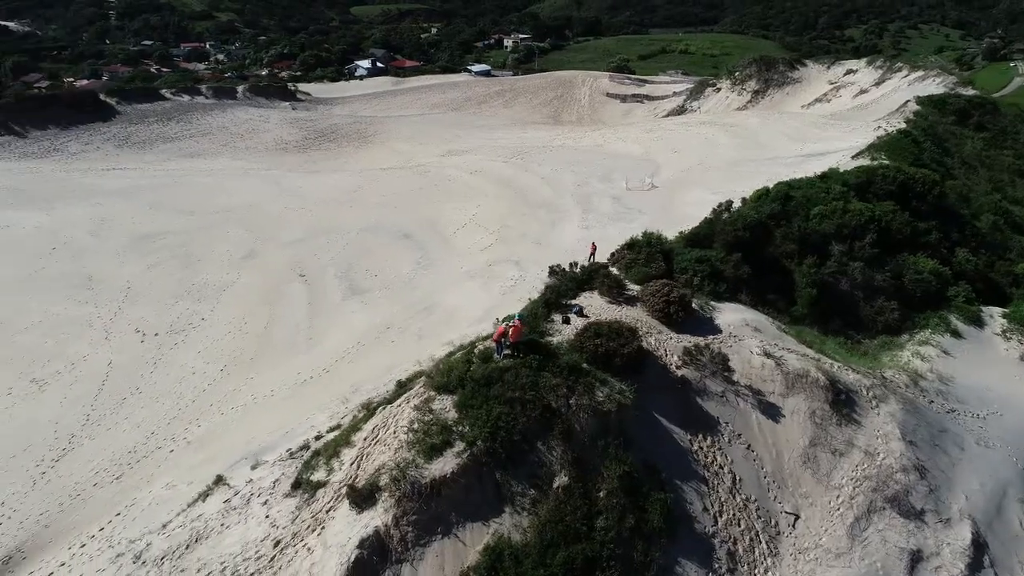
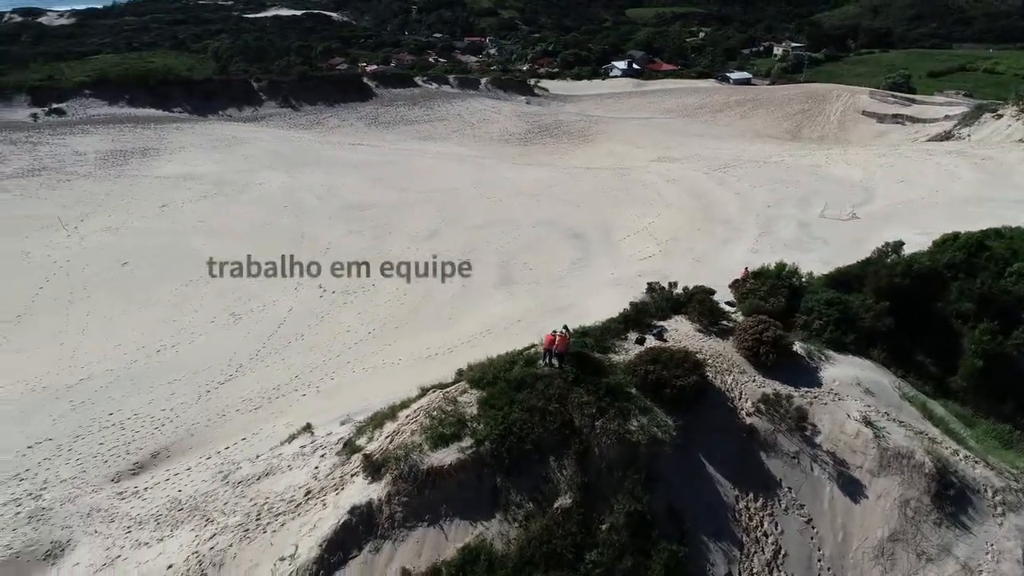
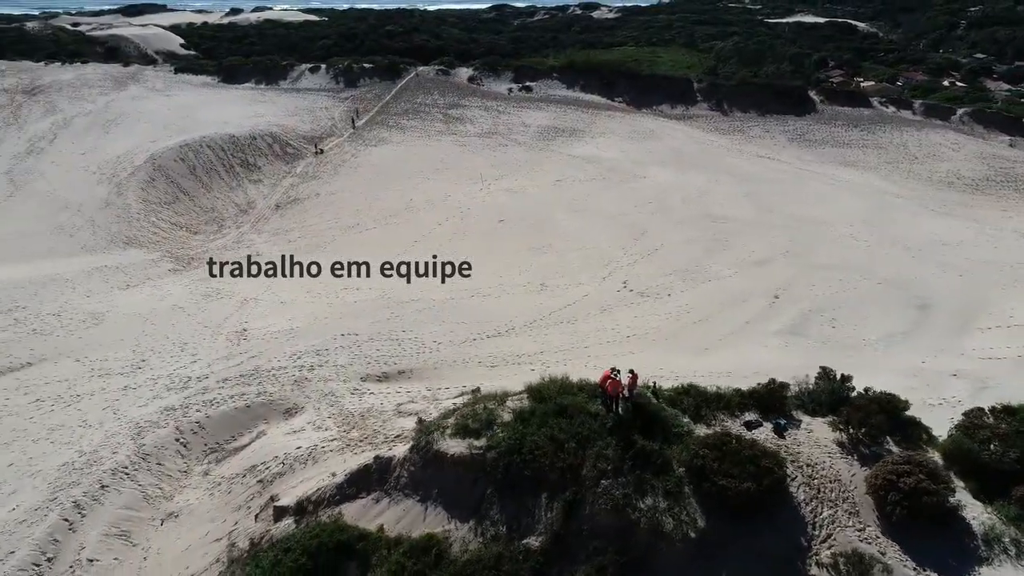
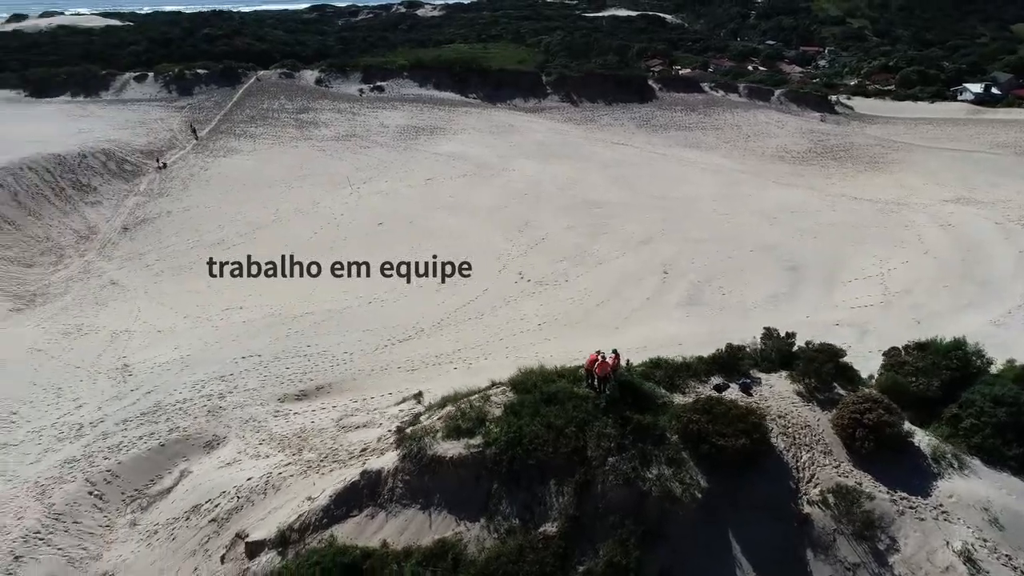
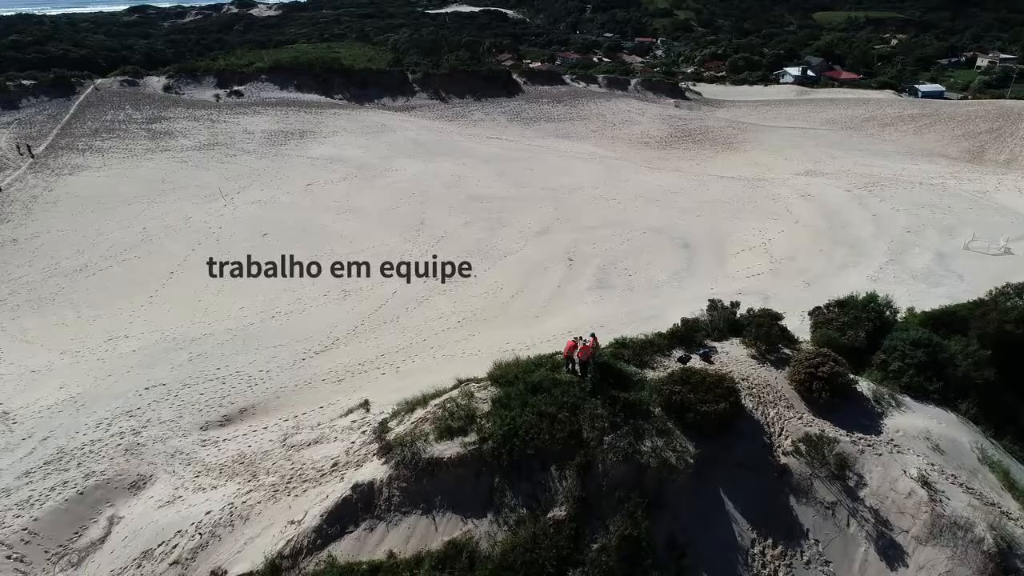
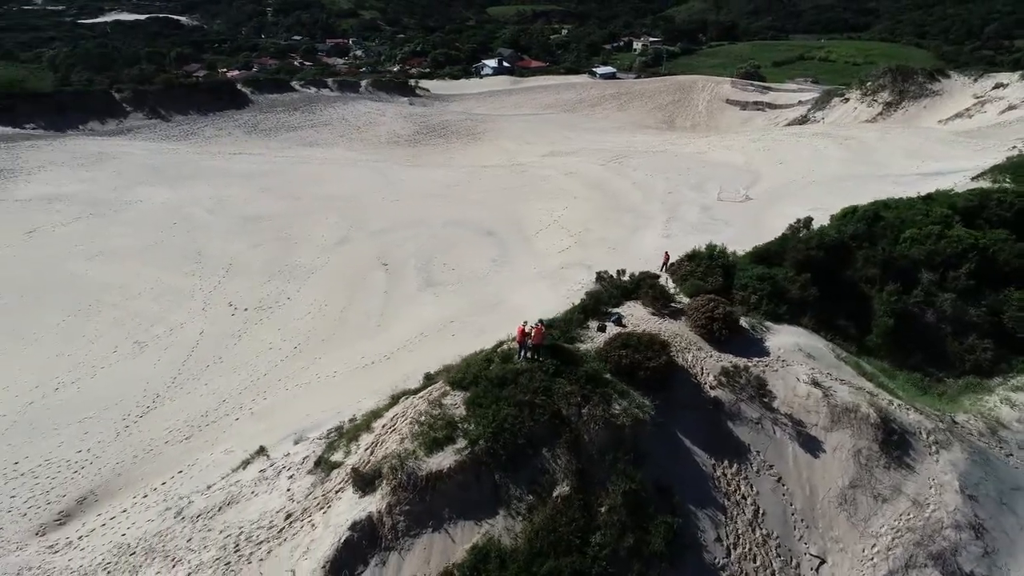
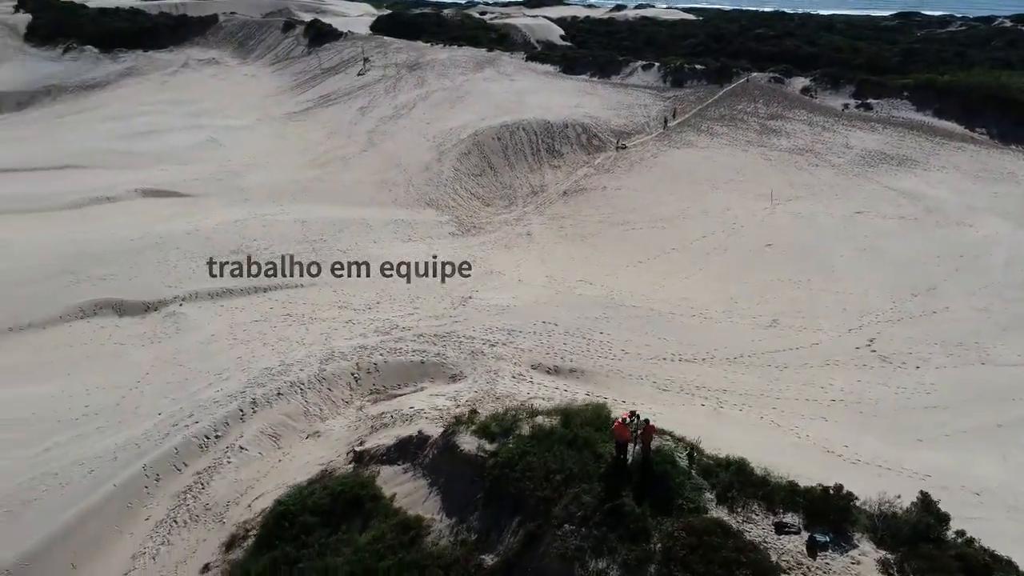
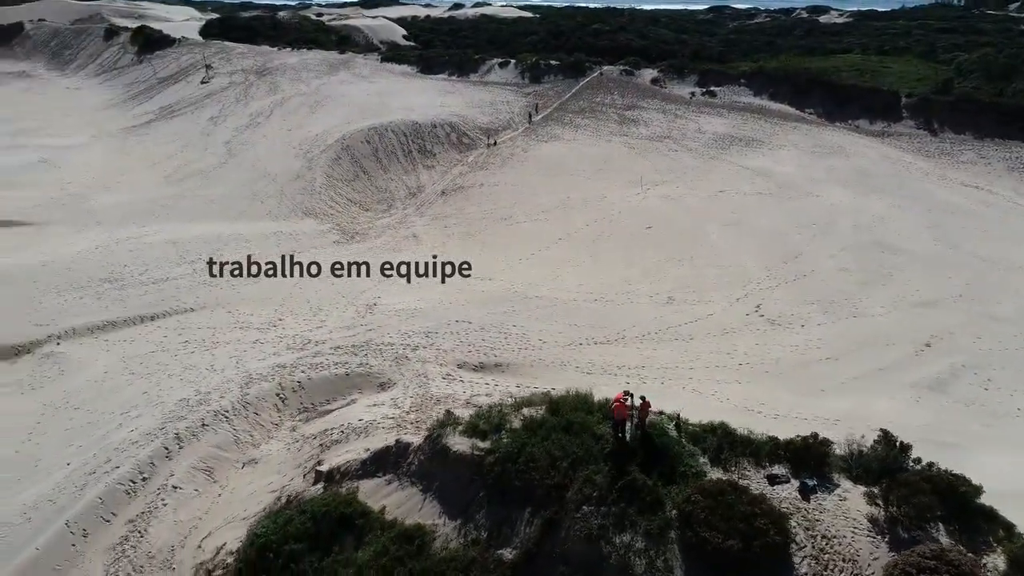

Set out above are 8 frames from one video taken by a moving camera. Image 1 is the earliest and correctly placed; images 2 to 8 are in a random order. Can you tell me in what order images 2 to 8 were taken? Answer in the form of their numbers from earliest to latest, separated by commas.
6, 2, 5, 4, 3, 8, 7
